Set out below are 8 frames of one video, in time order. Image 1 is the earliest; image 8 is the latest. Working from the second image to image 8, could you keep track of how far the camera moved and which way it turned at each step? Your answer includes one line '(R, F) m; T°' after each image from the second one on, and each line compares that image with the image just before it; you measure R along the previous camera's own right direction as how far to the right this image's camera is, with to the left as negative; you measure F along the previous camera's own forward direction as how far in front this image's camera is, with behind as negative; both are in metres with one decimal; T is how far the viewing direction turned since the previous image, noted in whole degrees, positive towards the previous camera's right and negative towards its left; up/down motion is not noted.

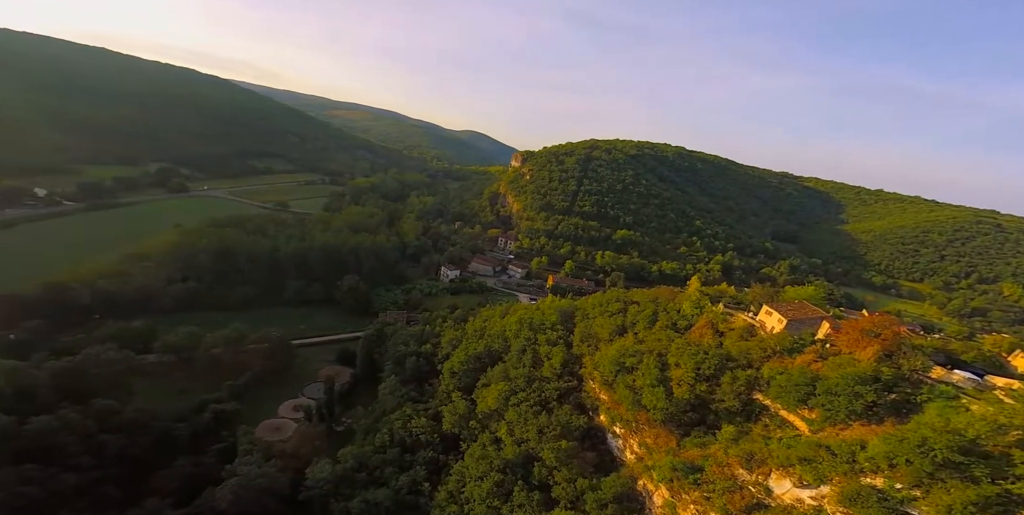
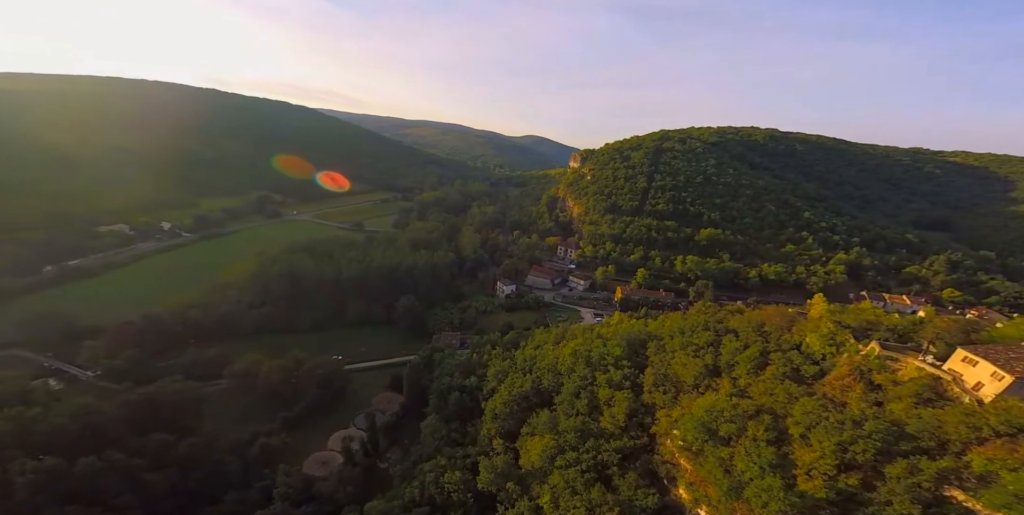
(+2.1, +7.1) m; -10°
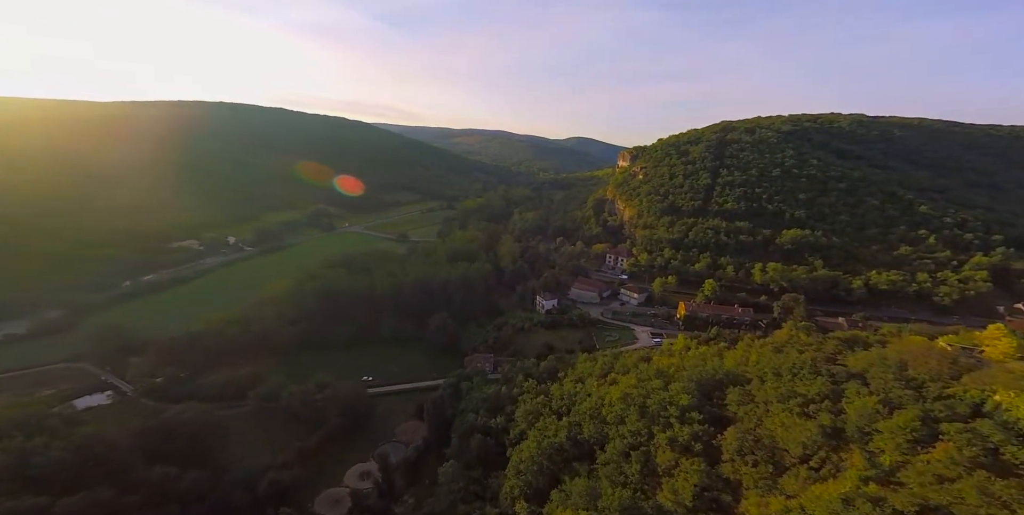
(+1.1, +6.0) m; -6°
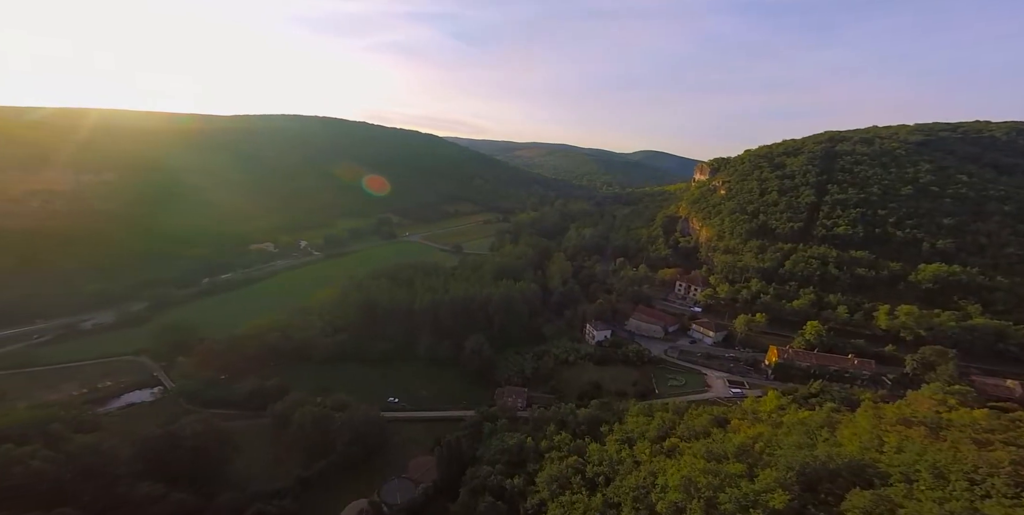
(+1.1, +6.4) m; -7°
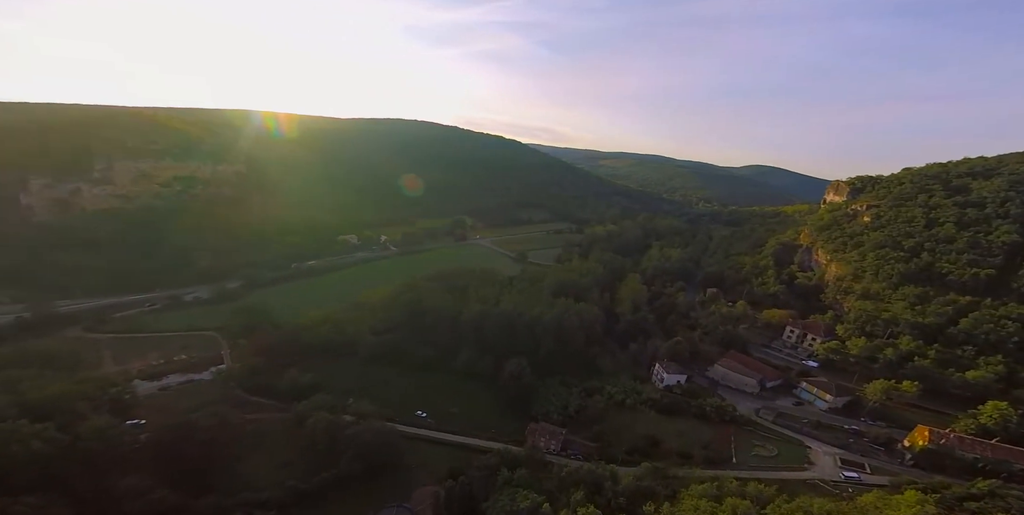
(+2.2, +6.5) m; -10°
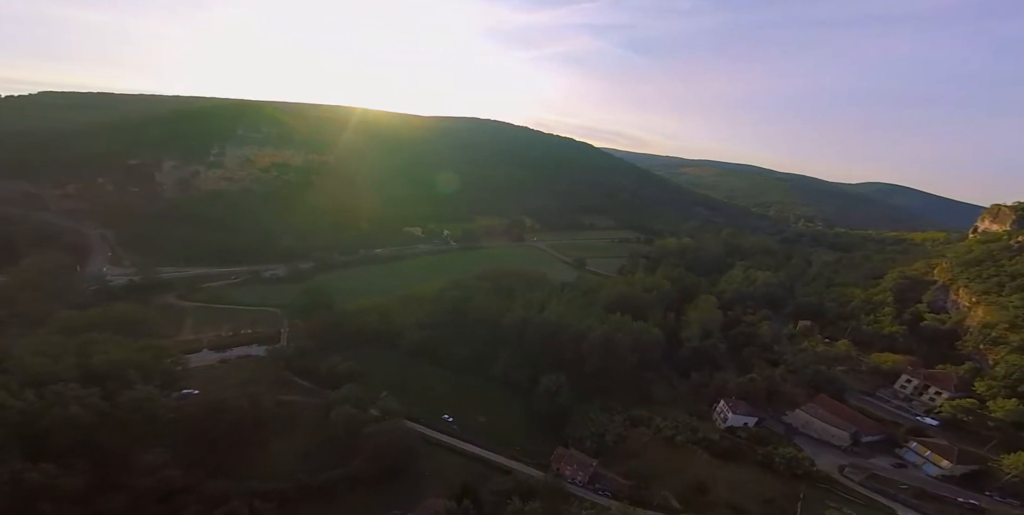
(+2.2, +2.8) m; -10°
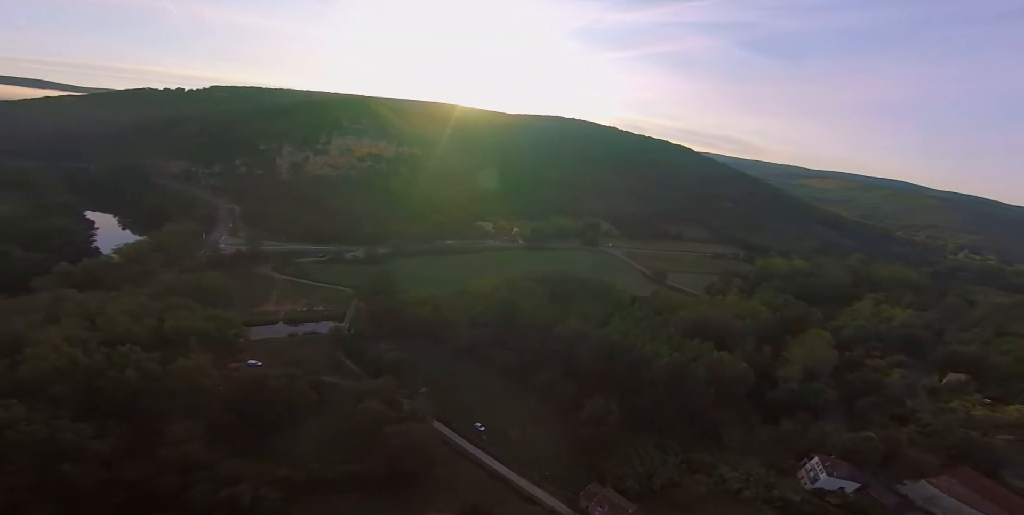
(+3.1, +3.3) m; -13°
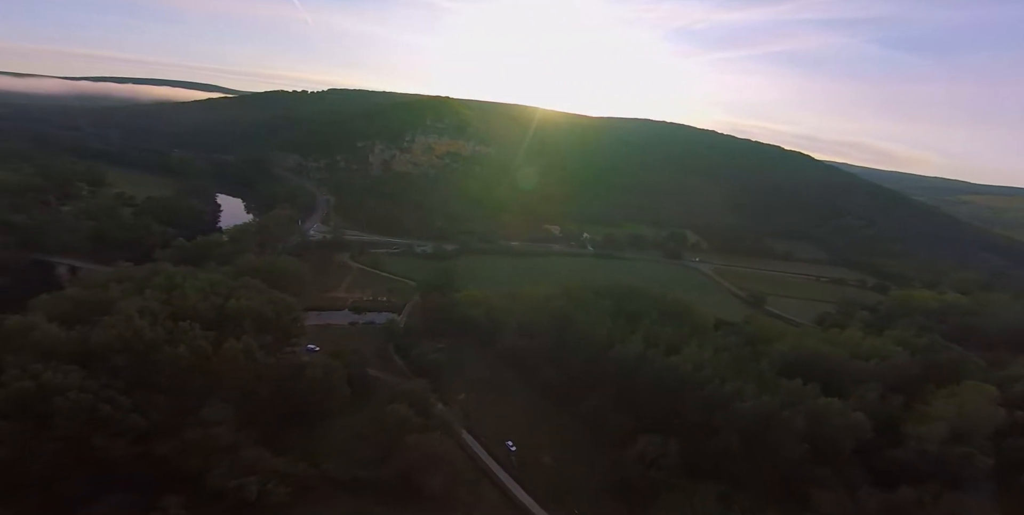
(+2.3, +3.4) m; -11°
